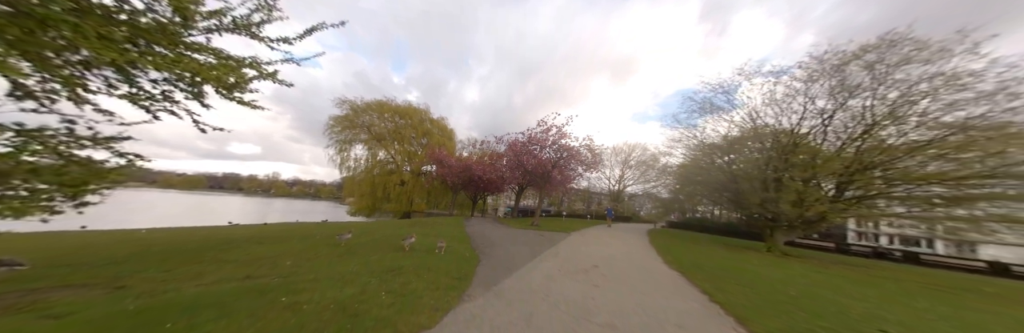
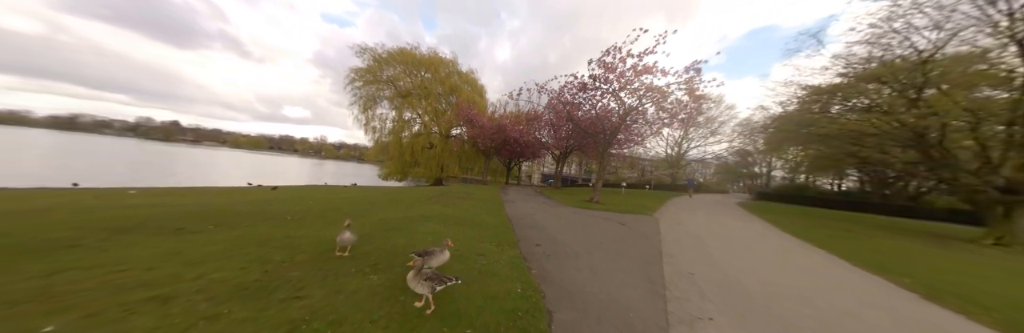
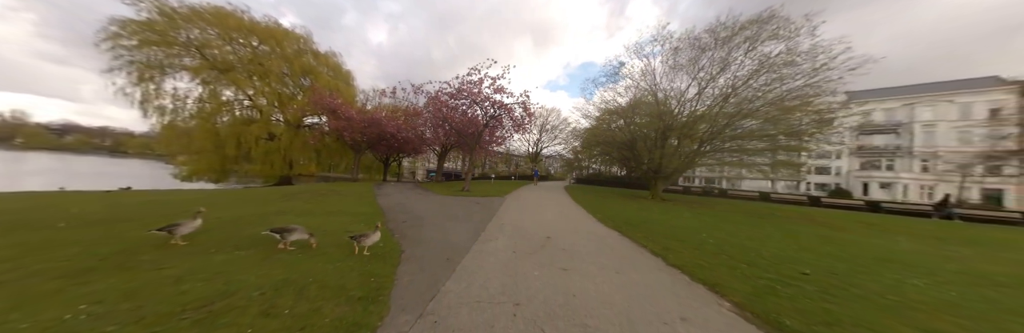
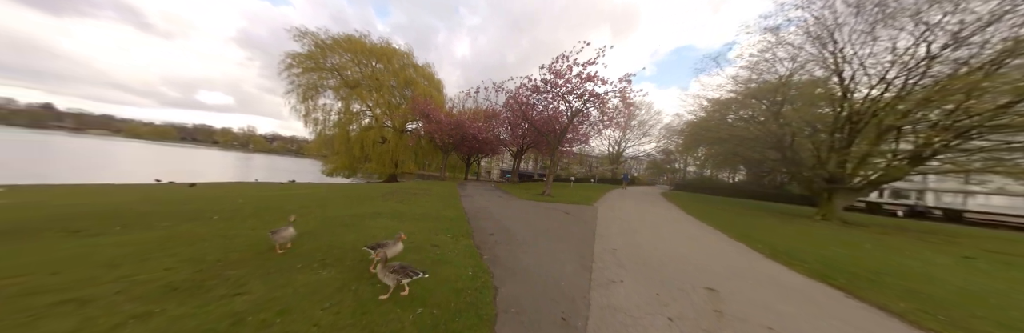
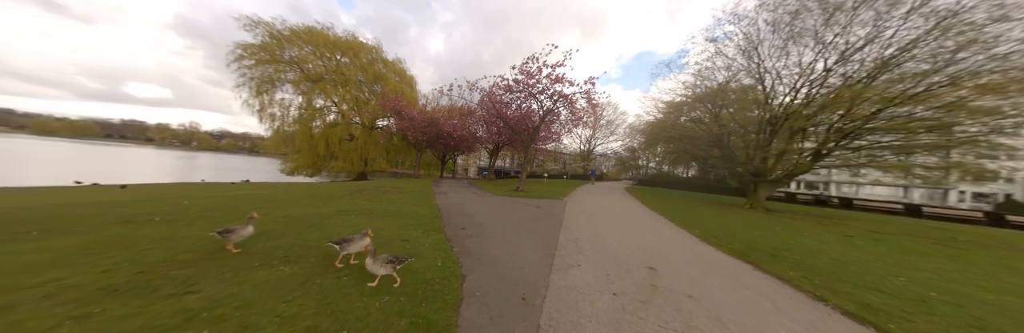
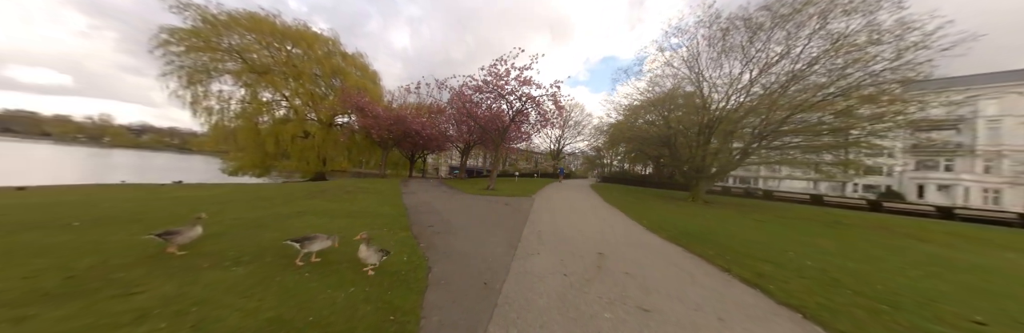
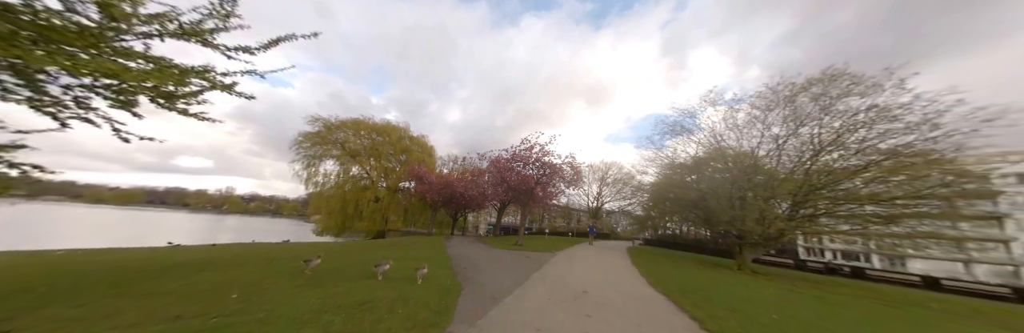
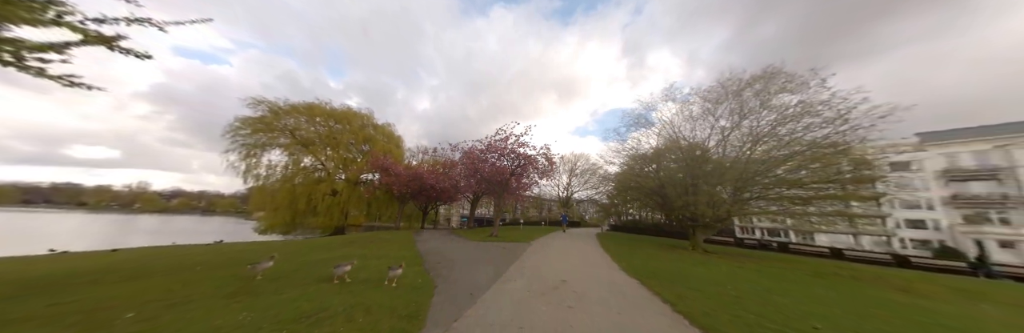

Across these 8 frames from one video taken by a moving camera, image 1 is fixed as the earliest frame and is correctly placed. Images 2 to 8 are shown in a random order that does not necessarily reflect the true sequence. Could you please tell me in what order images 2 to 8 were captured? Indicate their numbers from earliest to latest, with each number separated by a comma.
7, 8, 3, 6, 5, 4, 2
